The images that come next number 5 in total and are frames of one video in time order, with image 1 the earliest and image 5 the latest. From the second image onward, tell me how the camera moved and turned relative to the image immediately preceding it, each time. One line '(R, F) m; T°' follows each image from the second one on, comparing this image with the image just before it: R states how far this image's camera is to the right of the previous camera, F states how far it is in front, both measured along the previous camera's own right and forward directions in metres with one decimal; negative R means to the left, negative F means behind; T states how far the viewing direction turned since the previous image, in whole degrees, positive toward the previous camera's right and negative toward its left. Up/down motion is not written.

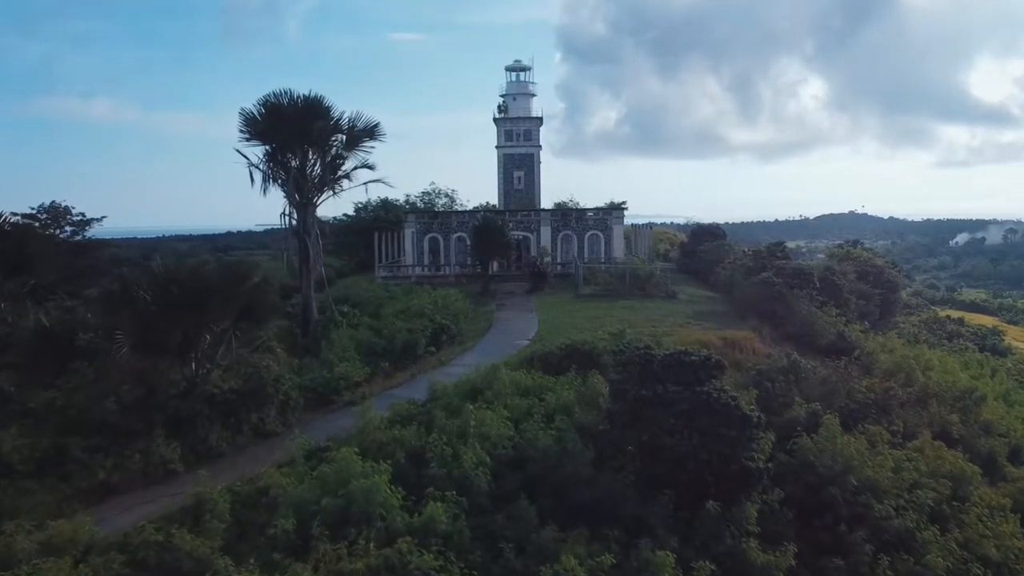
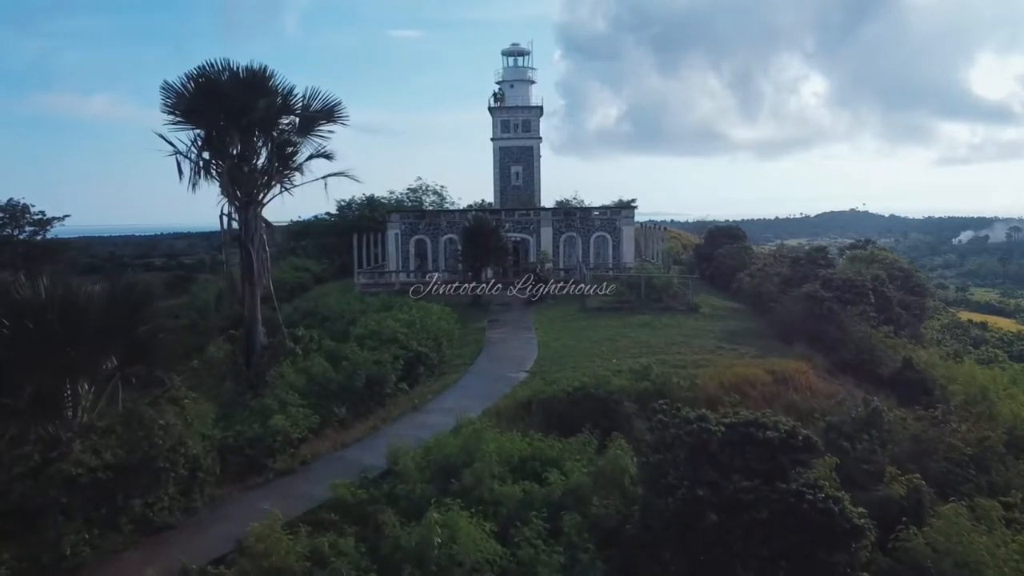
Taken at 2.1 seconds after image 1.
(+0.1, +3.8) m; 0°
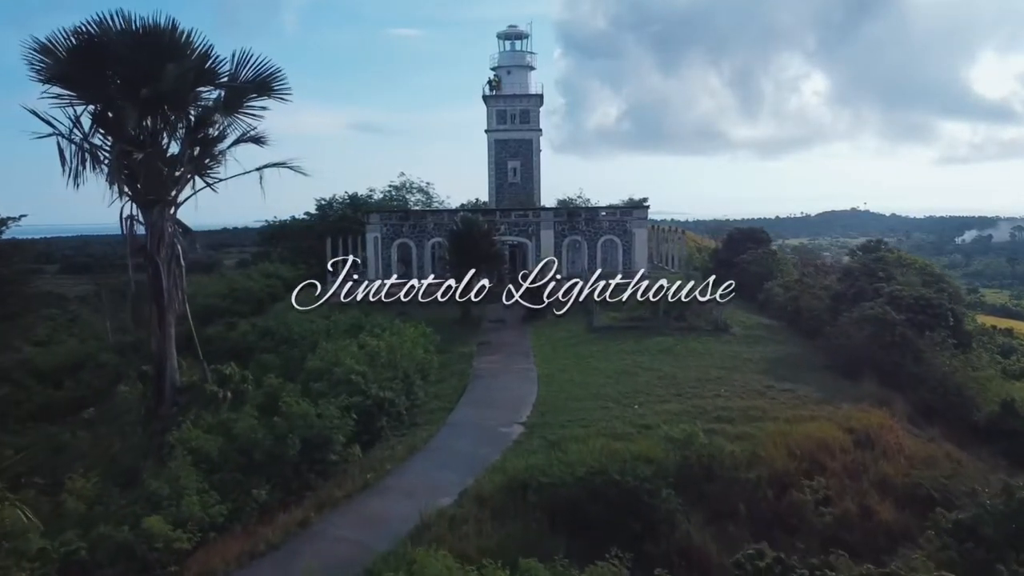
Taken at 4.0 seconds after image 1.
(+0.1, +3.7) m; 0°
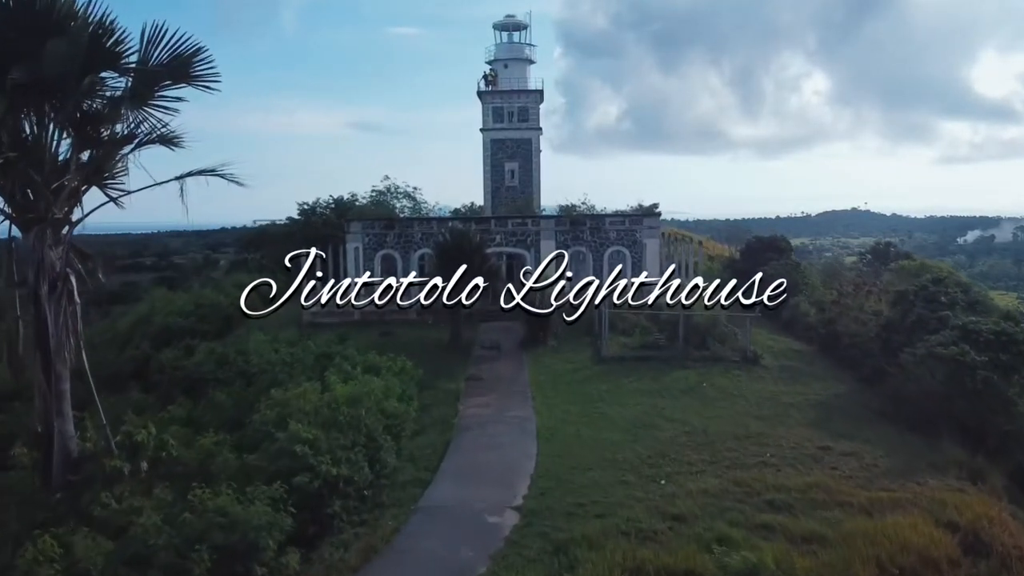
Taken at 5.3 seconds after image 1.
(+0.1, +2.7) m; 0°
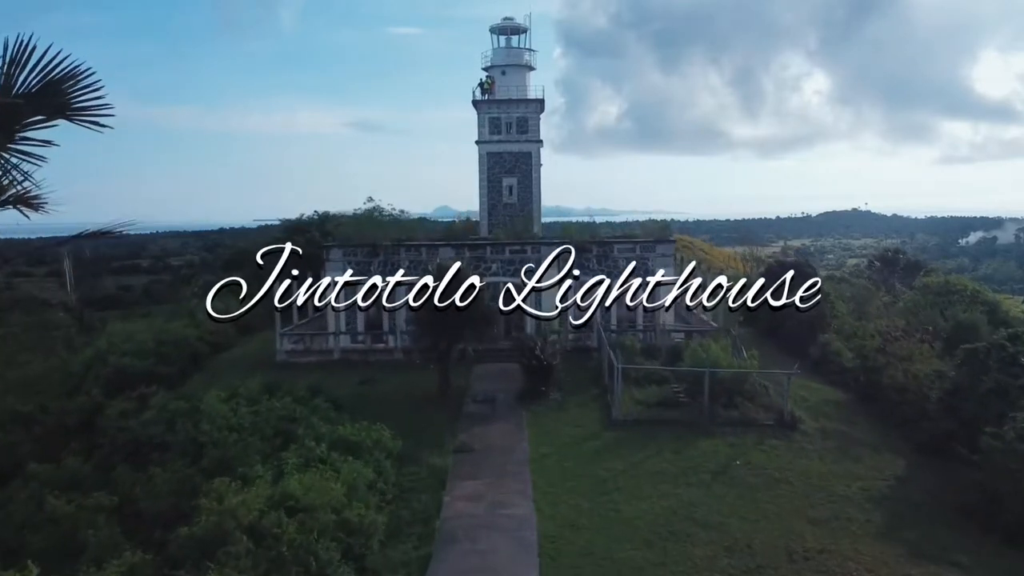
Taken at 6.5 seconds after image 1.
(+0.1, +2.4) m; 0°
